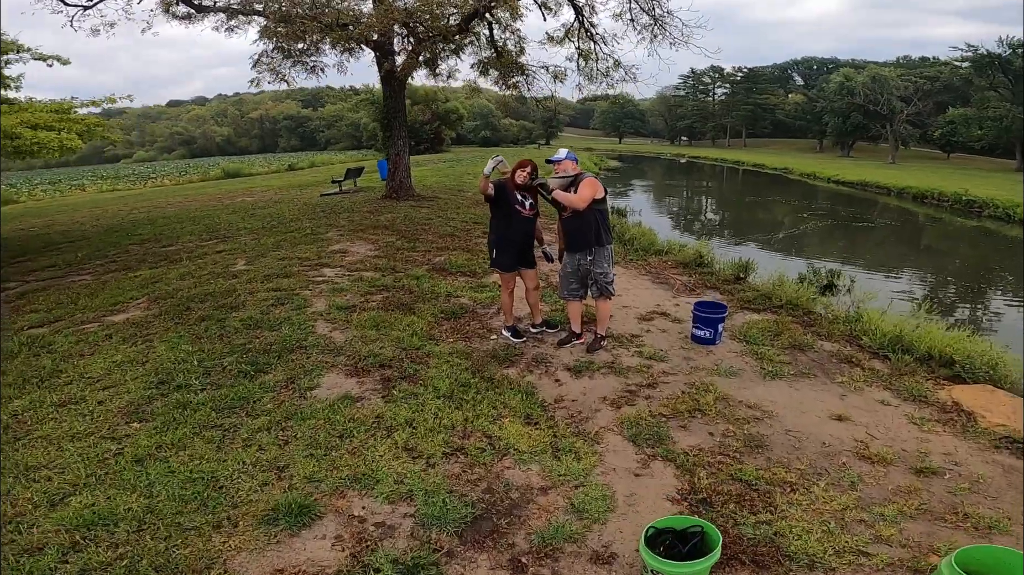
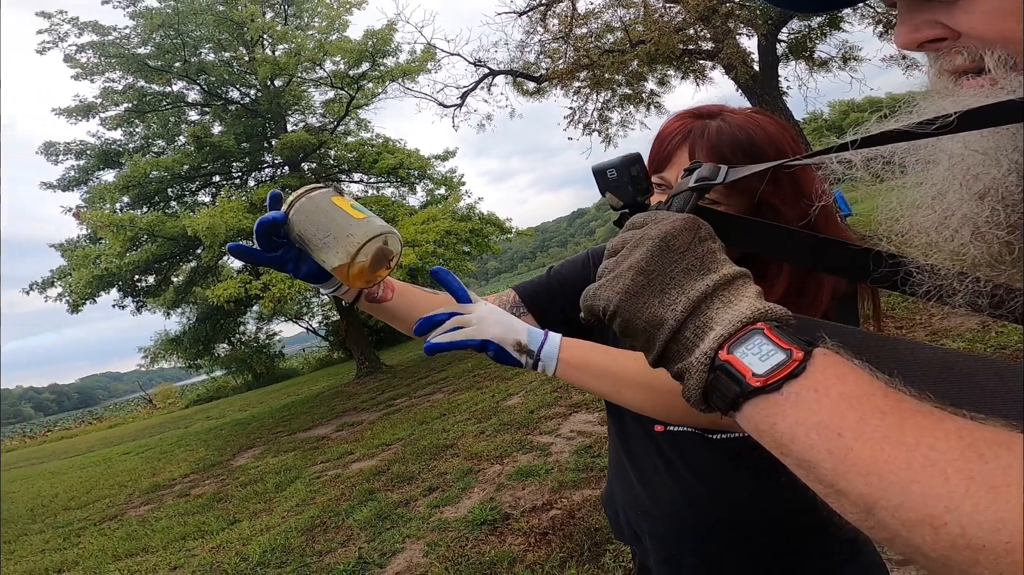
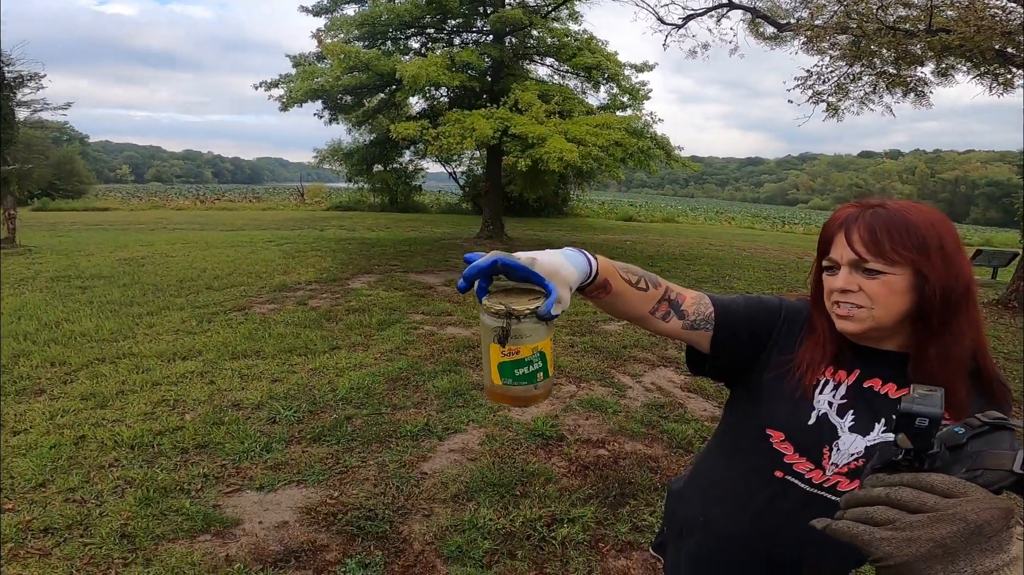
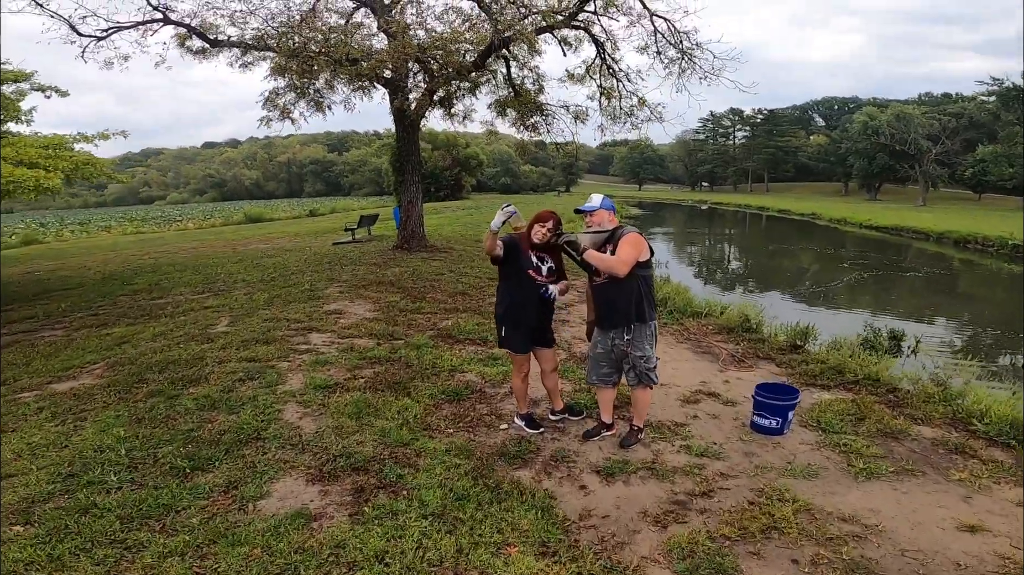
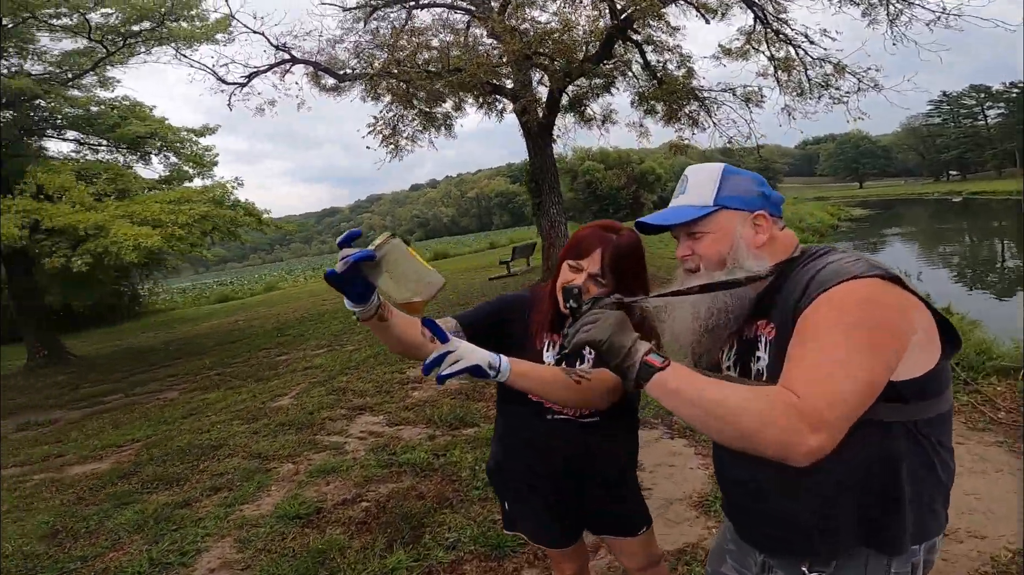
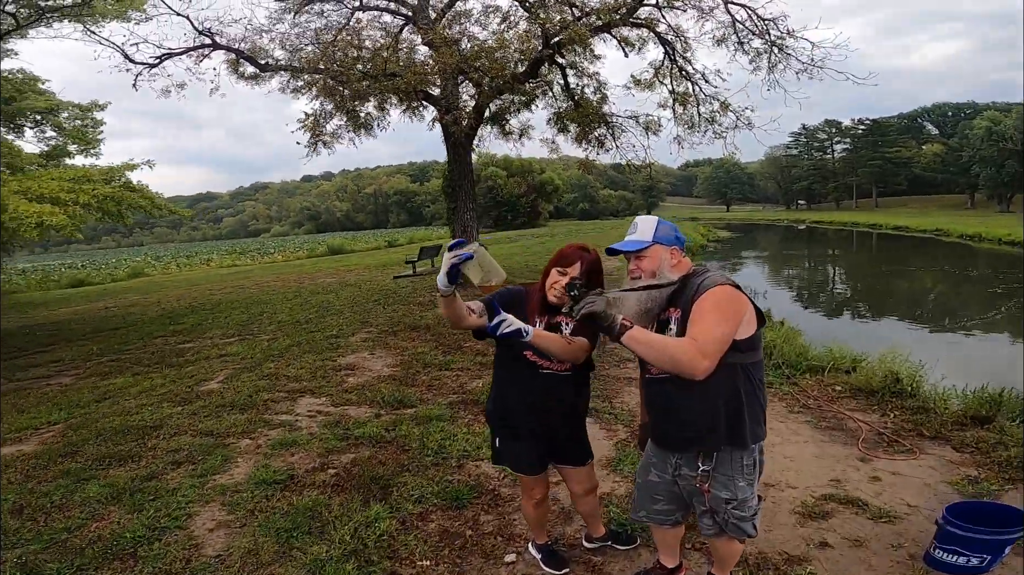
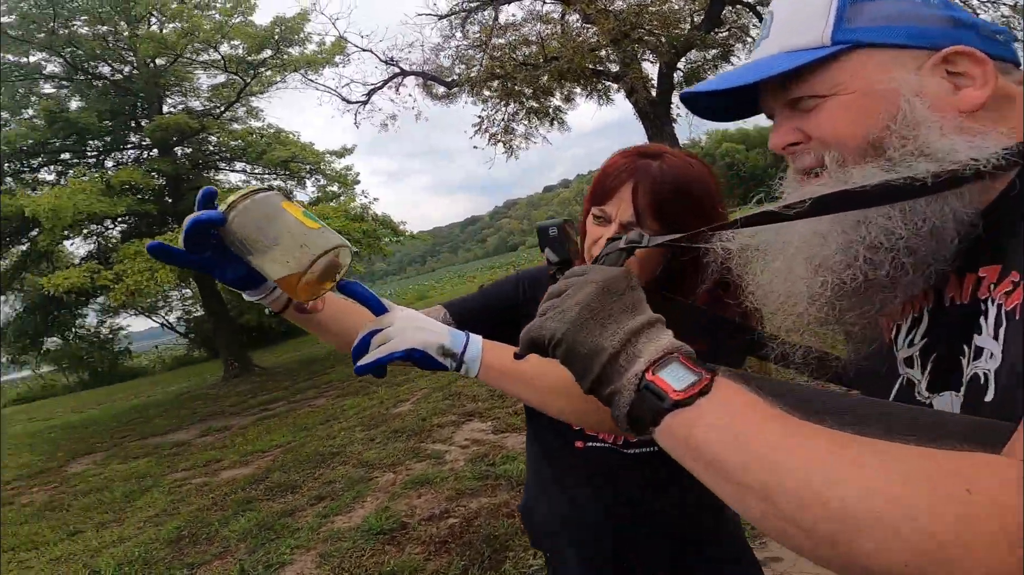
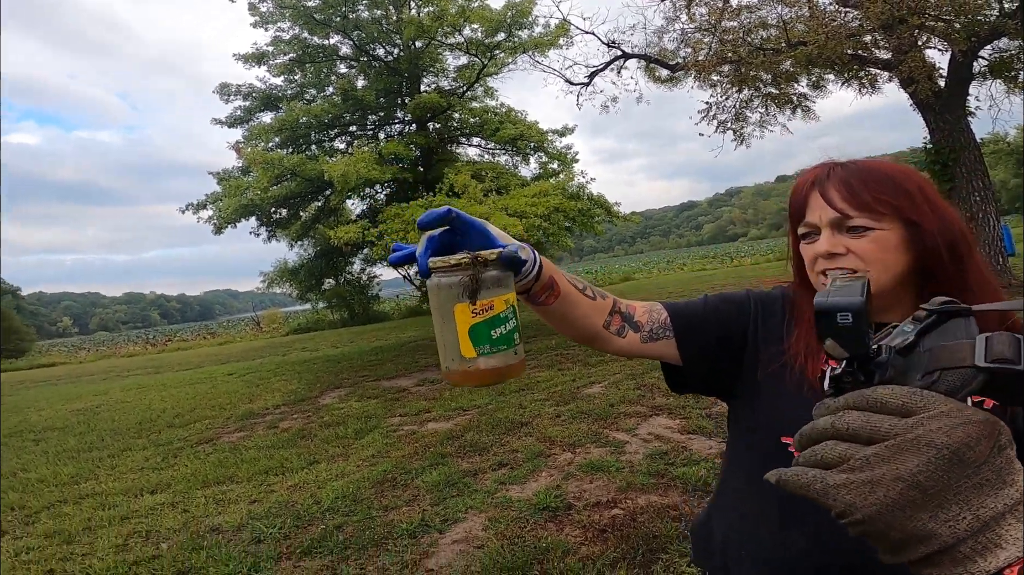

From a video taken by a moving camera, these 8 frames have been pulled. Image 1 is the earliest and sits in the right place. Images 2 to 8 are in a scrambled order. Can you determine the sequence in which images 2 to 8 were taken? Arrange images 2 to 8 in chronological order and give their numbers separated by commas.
4, 6, 5, 7, 2, 8, 3
